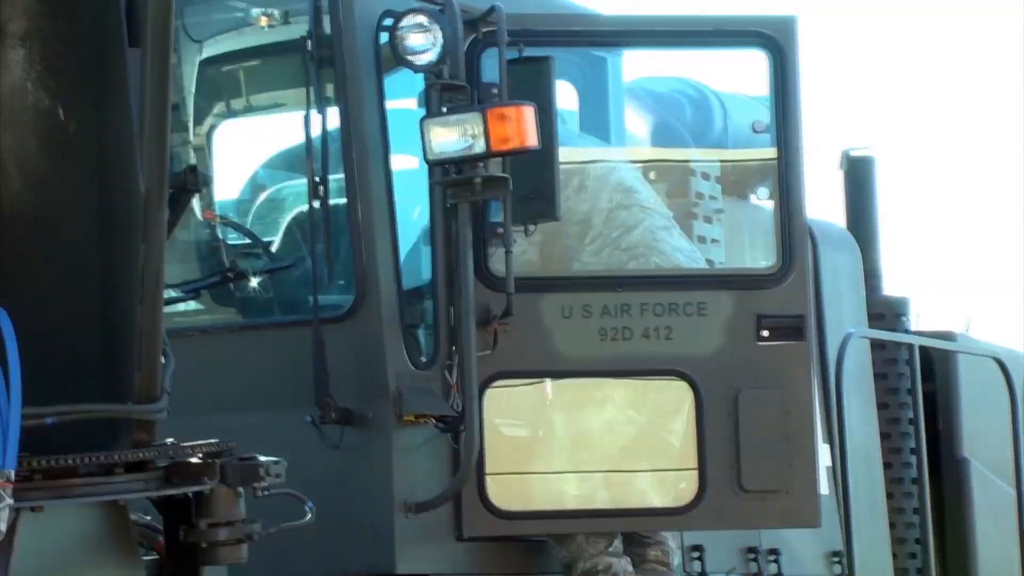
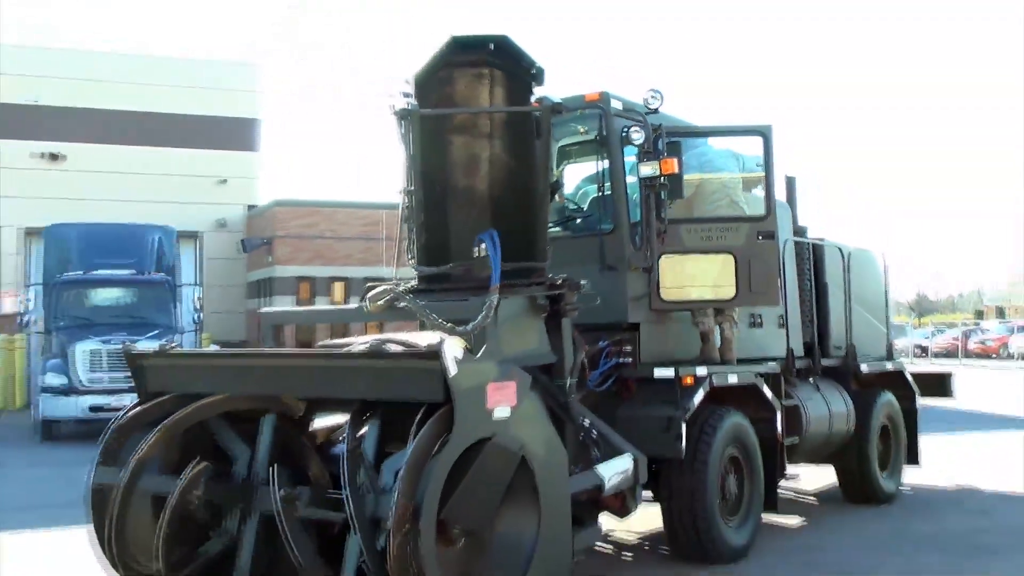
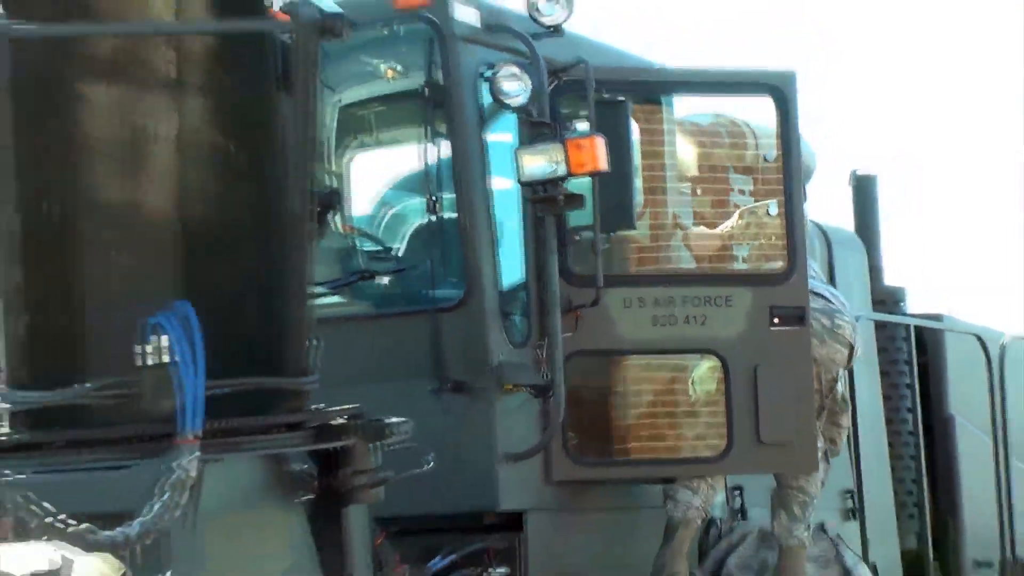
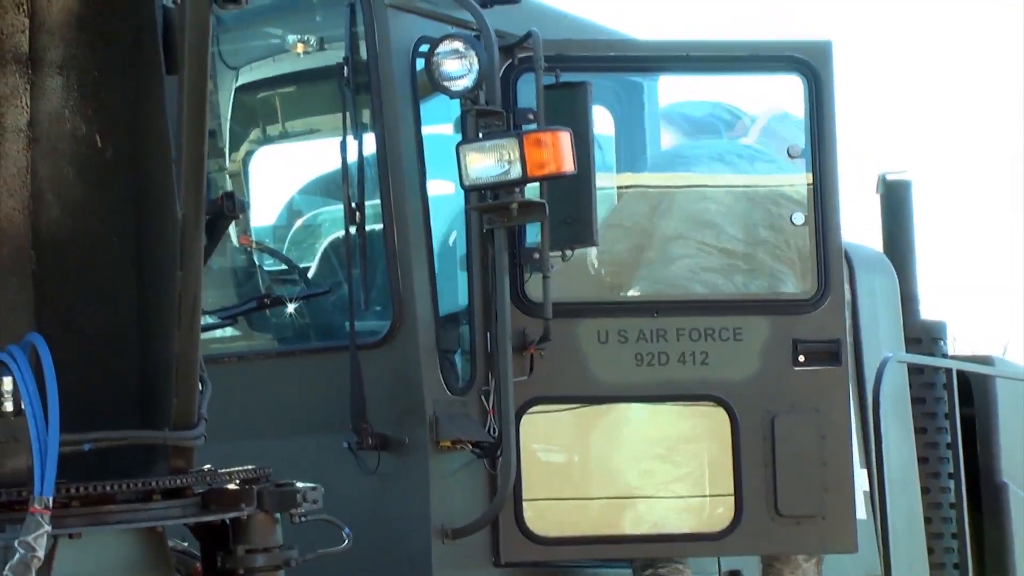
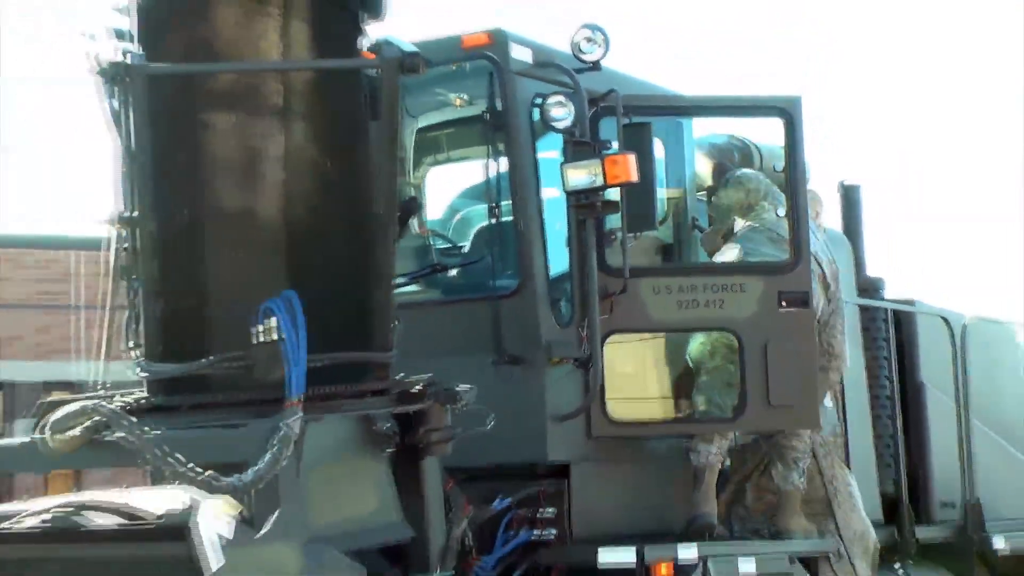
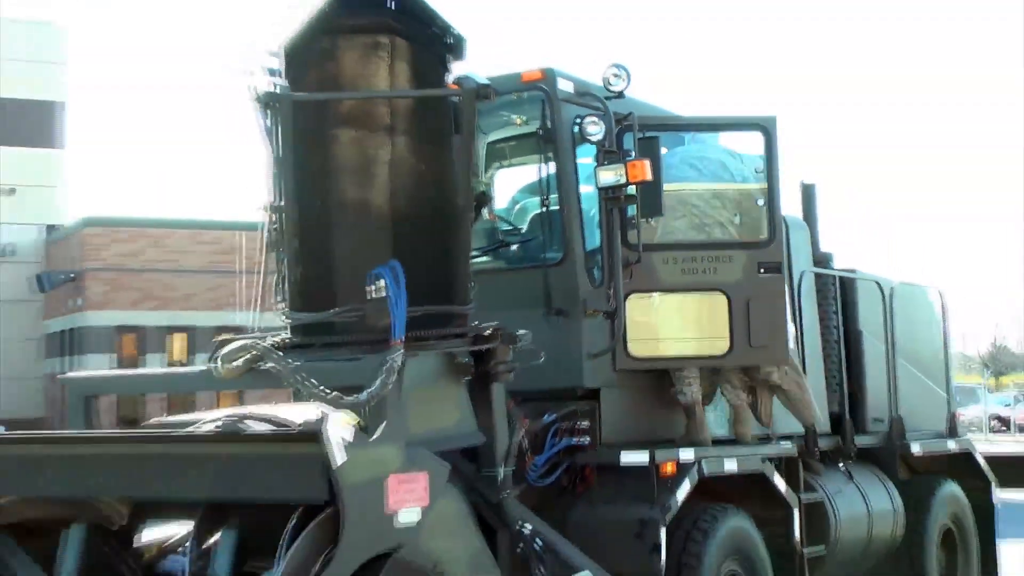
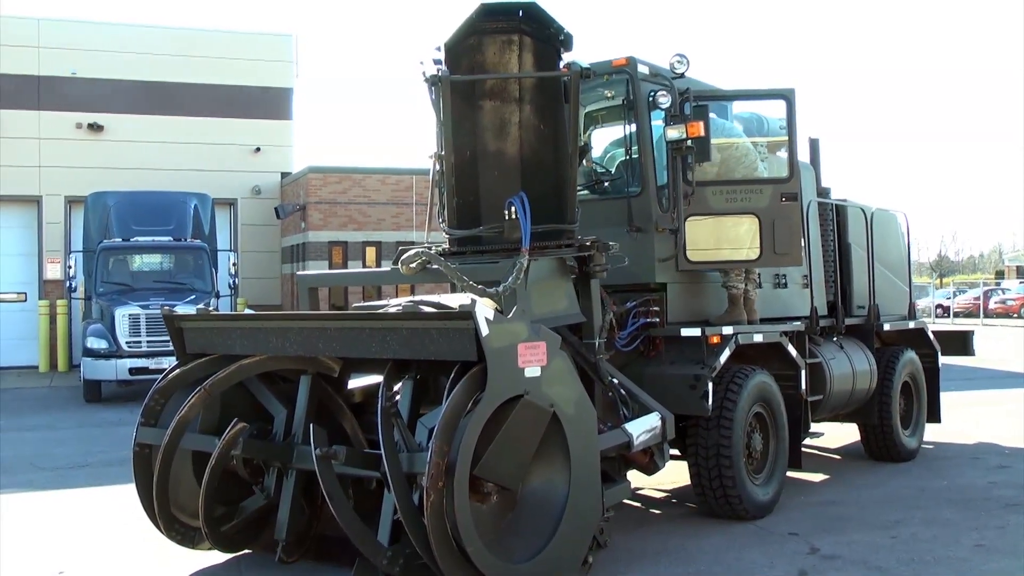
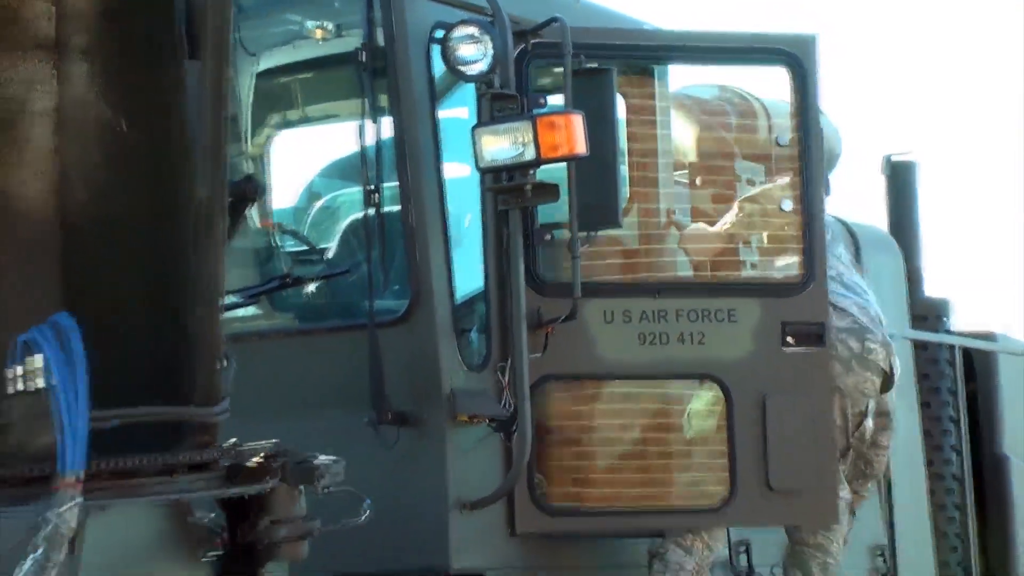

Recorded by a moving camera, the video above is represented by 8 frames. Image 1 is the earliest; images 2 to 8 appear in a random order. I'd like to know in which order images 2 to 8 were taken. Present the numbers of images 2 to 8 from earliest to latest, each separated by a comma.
4, 8, 3, 5, 6, 2, 7
